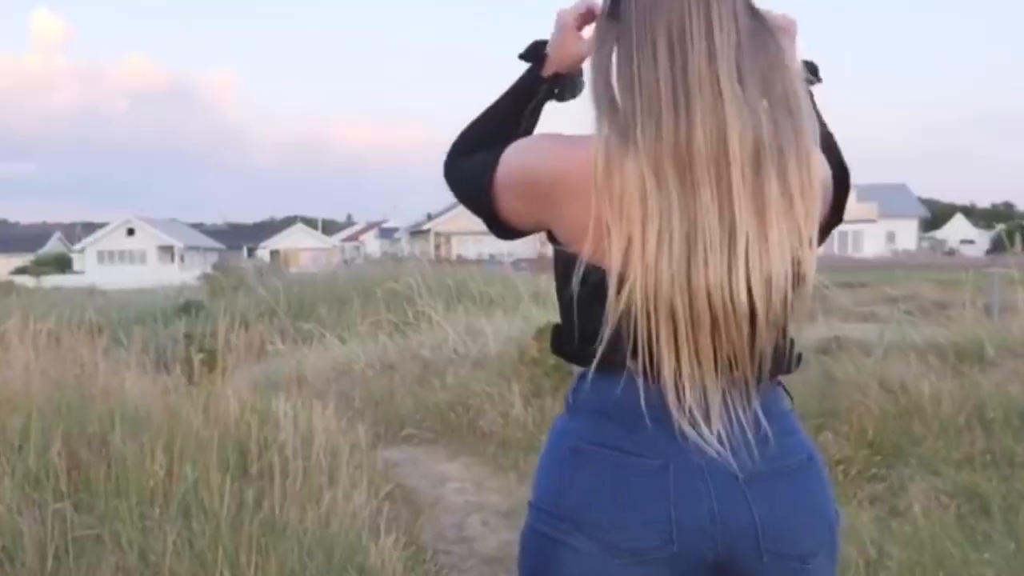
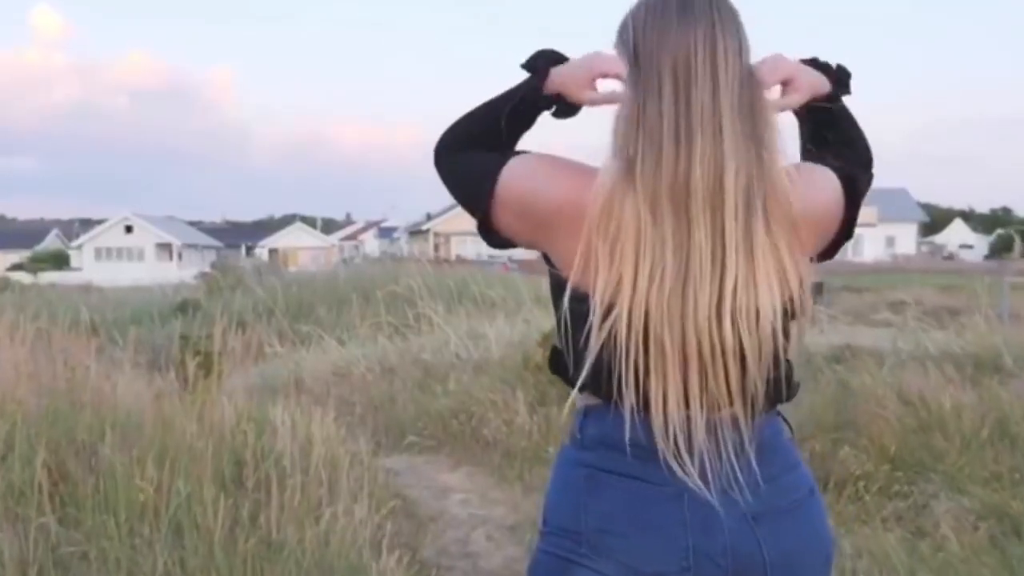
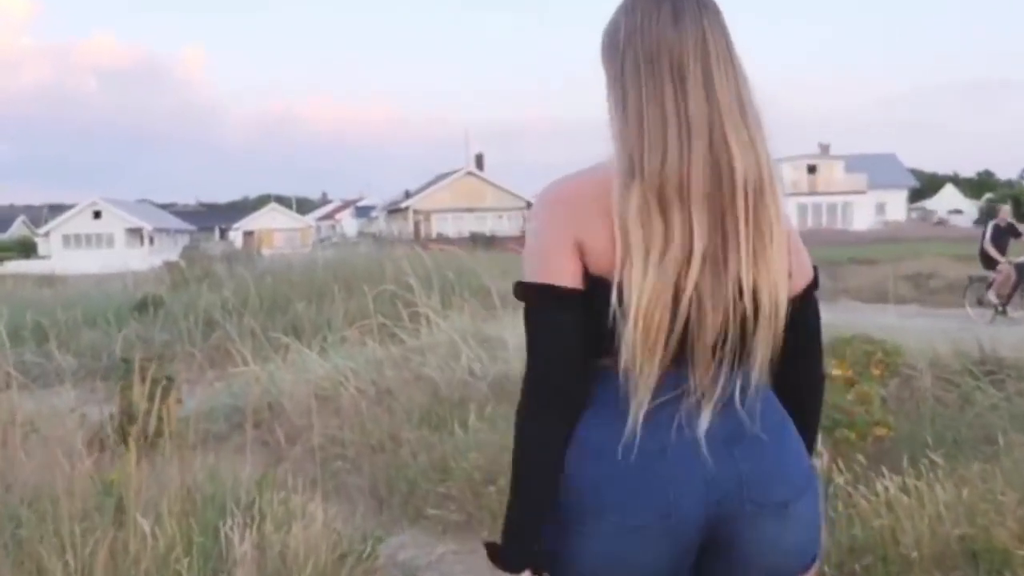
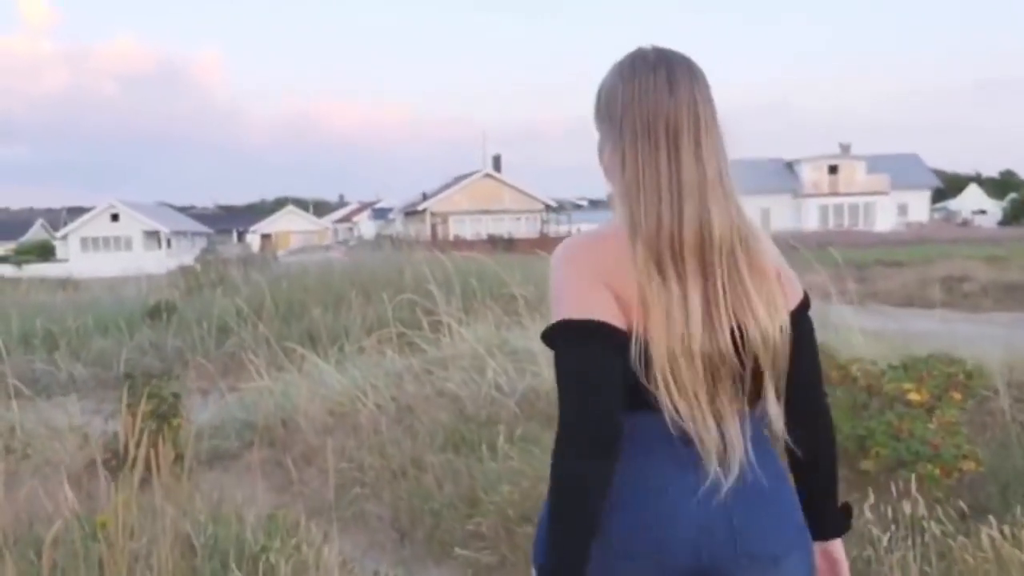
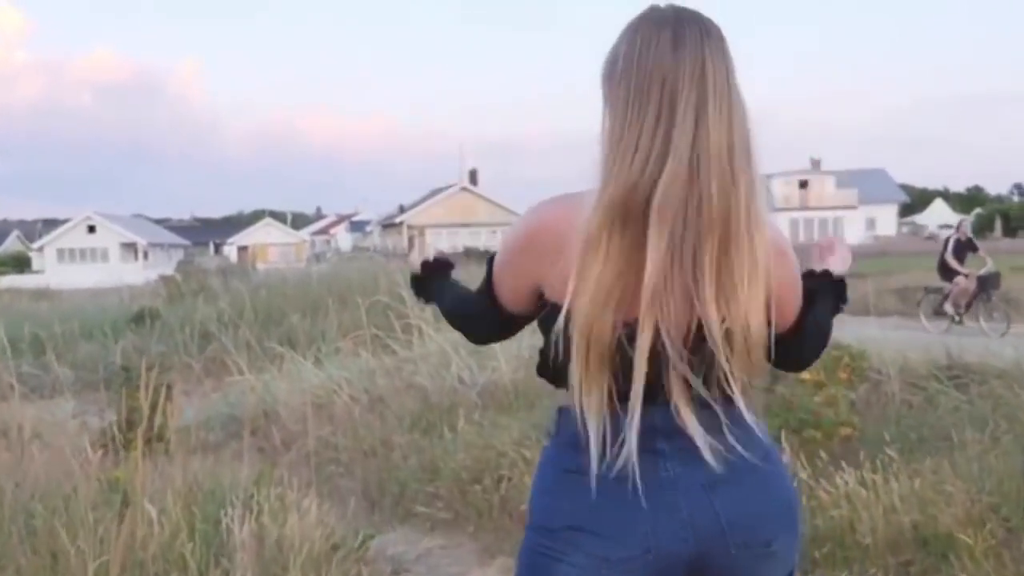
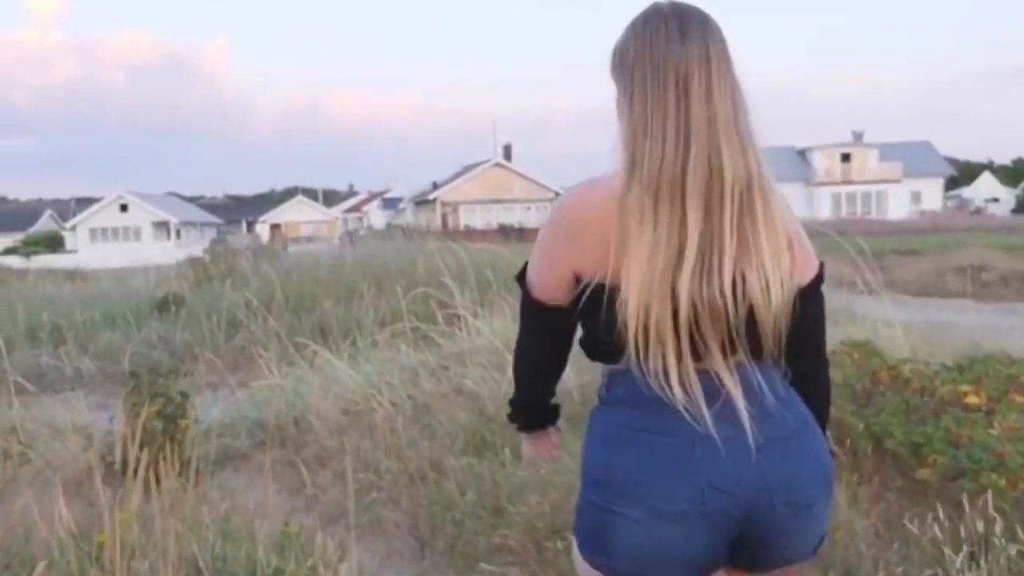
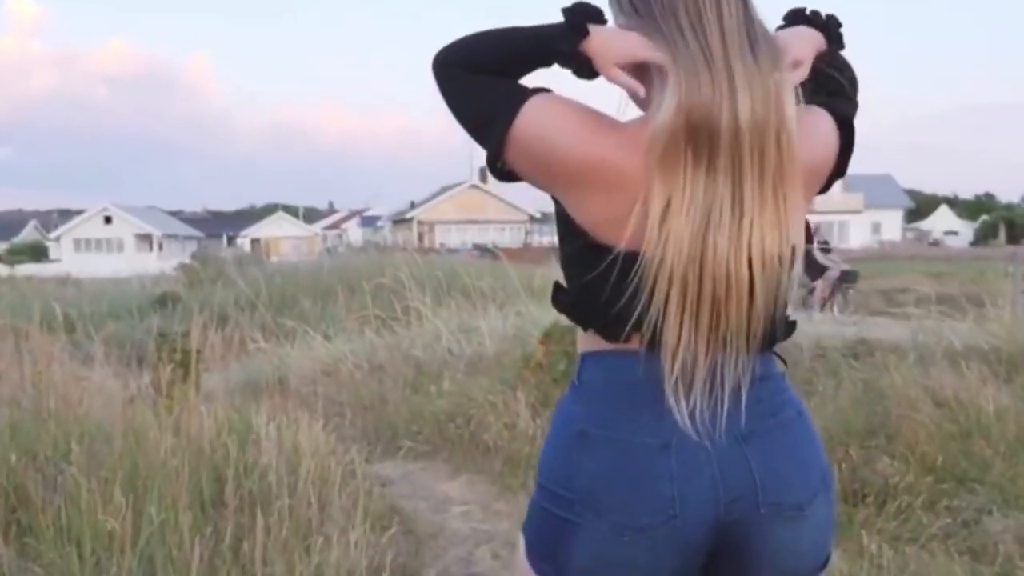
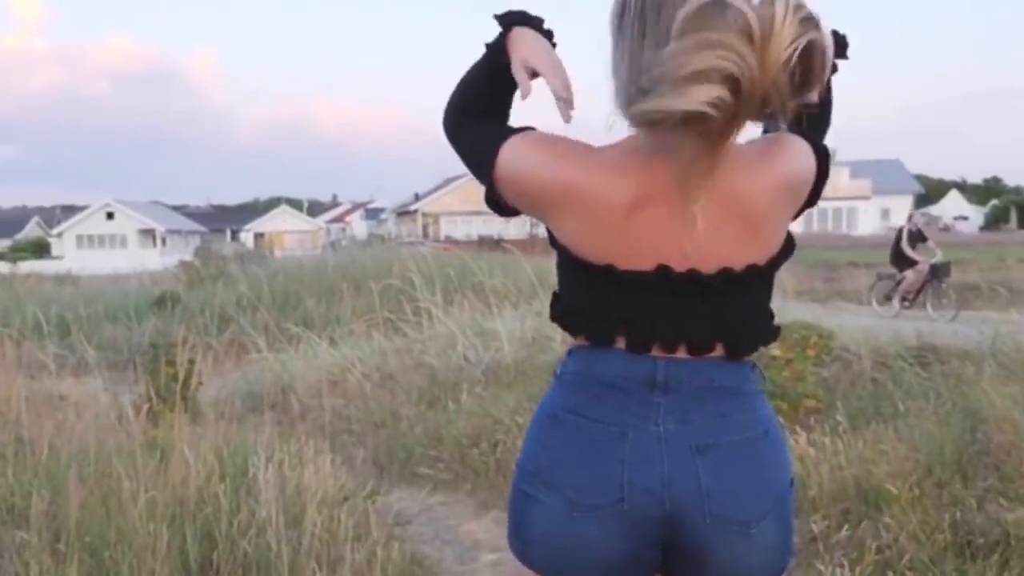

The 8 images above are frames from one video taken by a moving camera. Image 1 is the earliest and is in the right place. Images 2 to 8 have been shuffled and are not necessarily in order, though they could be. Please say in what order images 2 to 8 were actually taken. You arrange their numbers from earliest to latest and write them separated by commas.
2, 7, 8, 5, 3, 4, 6
